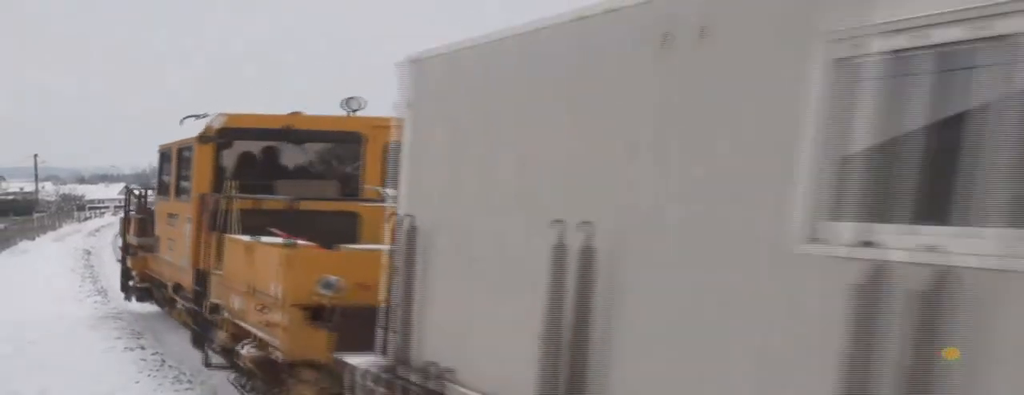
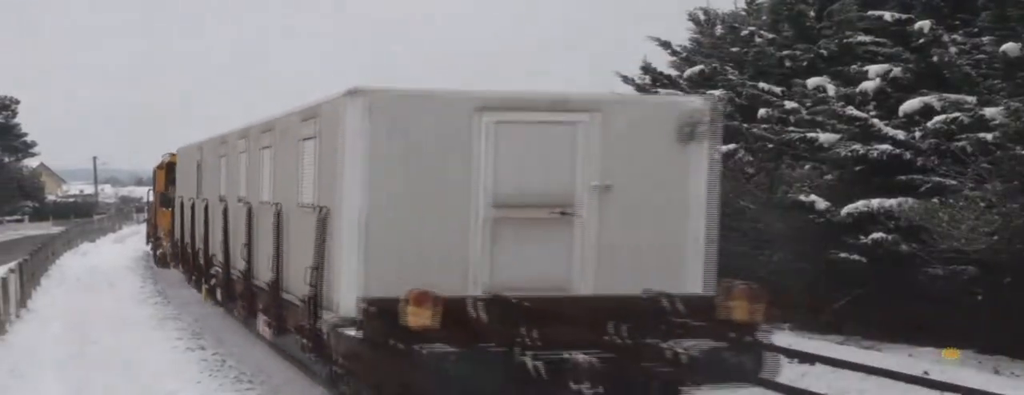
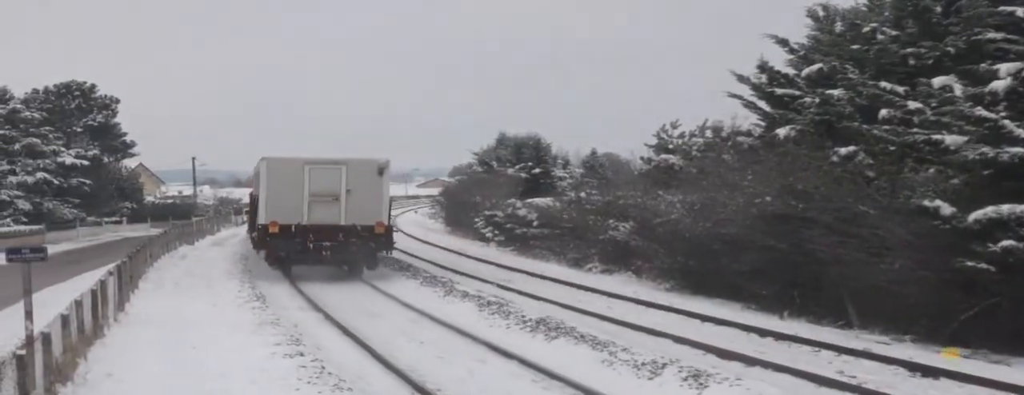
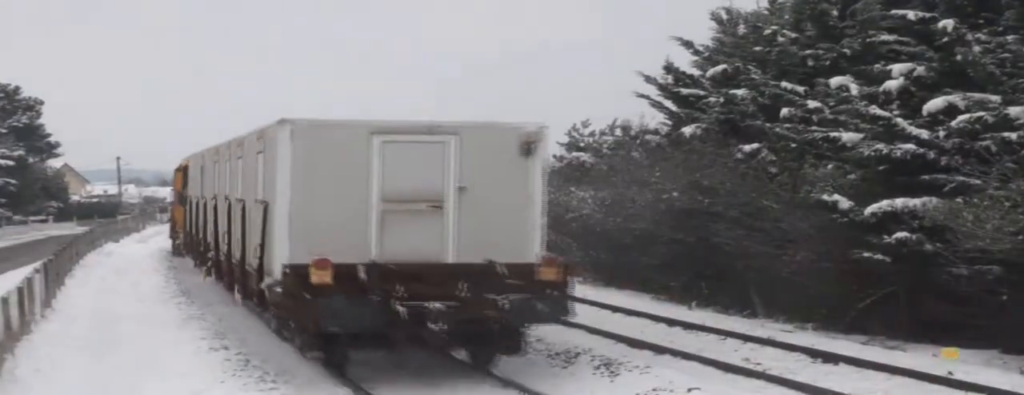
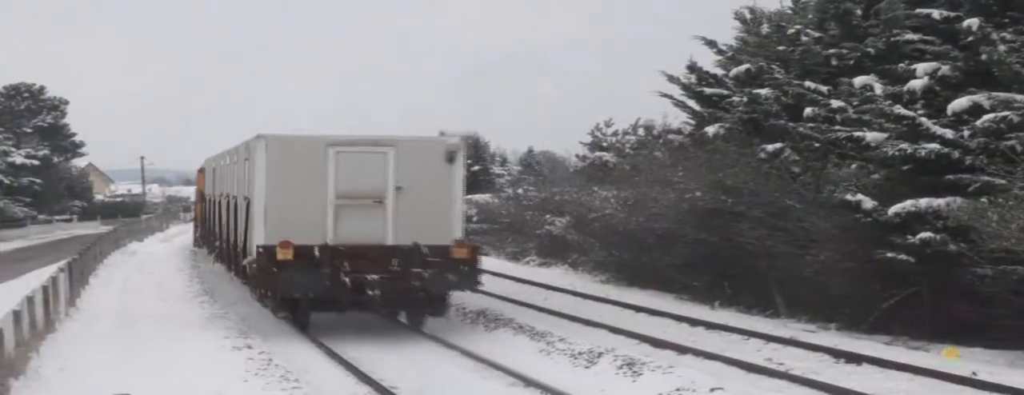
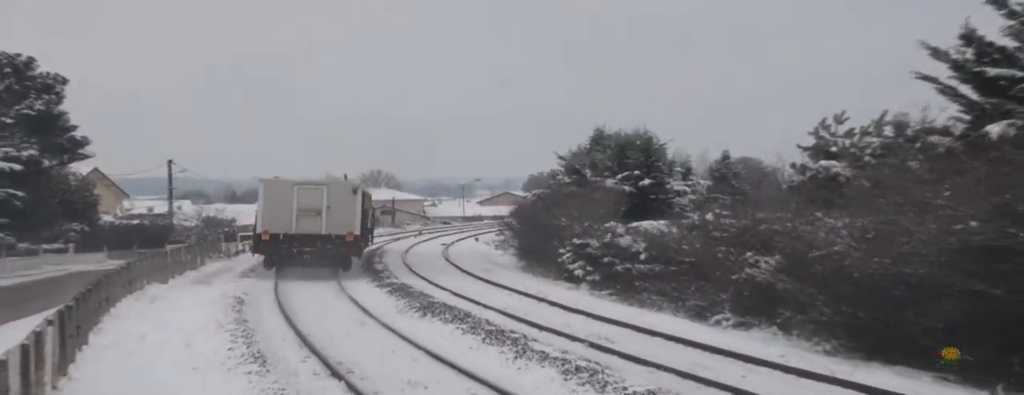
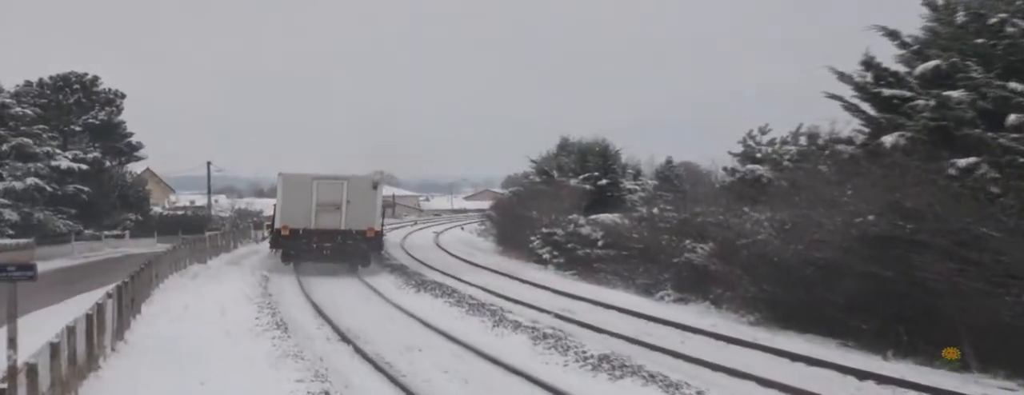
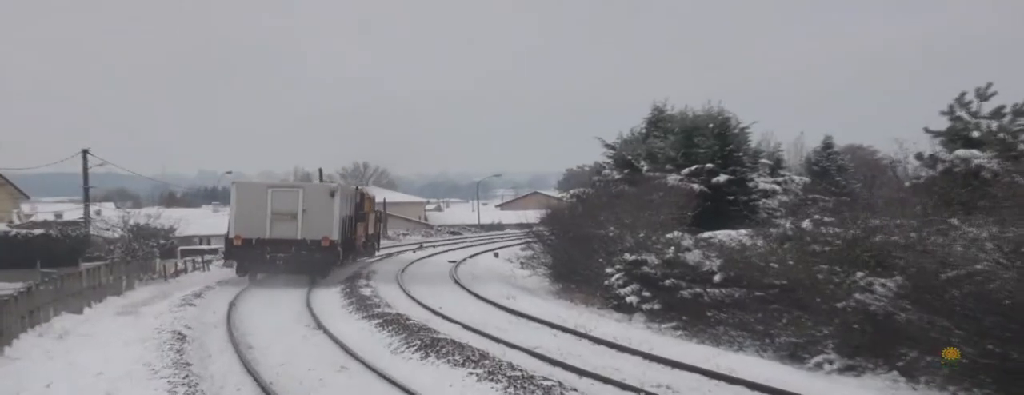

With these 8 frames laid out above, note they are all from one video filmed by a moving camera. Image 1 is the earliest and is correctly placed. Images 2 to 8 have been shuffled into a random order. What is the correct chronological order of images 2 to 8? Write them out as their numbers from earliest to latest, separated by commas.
2, 4, 5, 3, 7, 6, 8
